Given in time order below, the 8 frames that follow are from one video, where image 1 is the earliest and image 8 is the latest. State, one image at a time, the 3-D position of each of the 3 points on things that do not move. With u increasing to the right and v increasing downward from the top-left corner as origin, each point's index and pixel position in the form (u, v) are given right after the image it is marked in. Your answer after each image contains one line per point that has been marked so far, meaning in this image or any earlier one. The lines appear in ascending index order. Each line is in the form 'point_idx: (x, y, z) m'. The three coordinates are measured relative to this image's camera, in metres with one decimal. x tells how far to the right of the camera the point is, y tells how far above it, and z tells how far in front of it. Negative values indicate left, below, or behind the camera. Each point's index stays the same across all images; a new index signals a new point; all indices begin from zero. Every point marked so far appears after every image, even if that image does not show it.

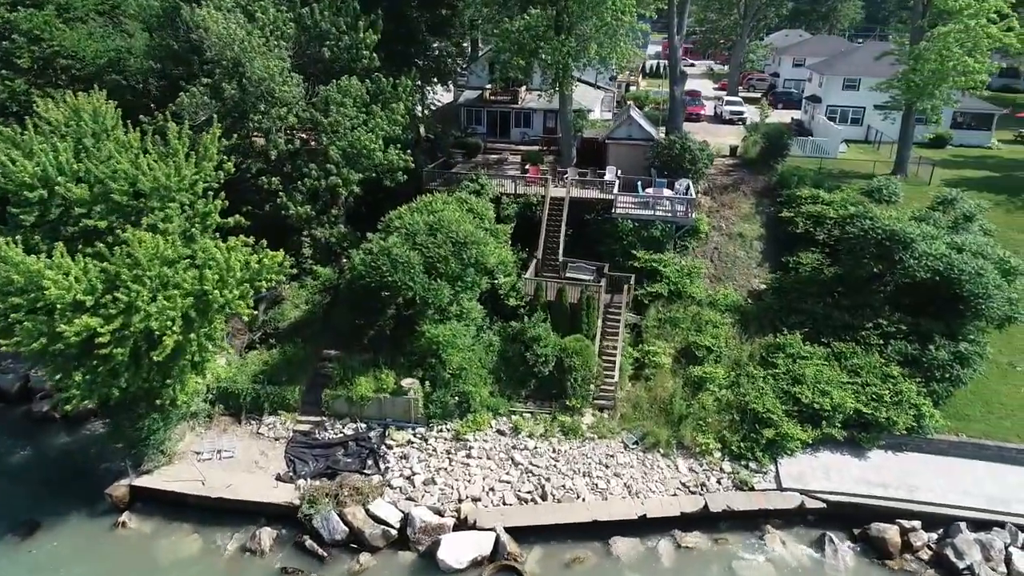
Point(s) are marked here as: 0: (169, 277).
0: (-8.6, +0.3, +18.0) m
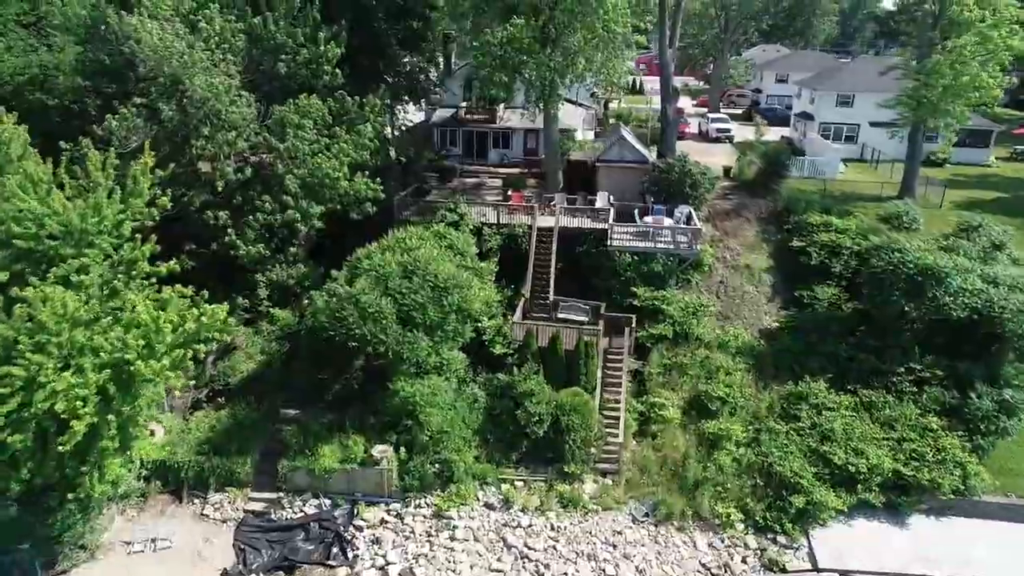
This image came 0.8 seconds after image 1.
0: (-8.8, -1.1, +14.6) m
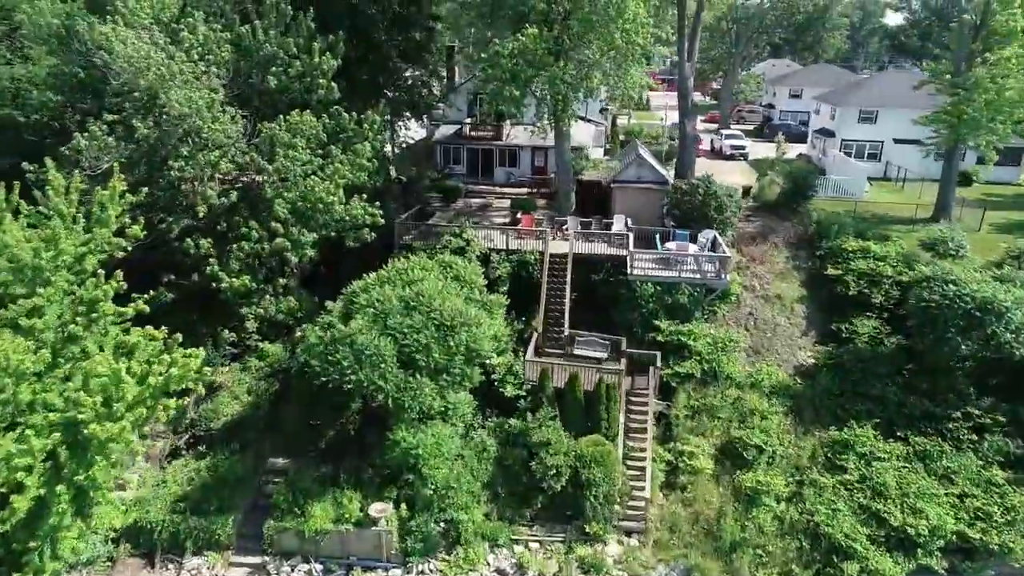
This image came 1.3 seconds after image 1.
0: (-8.4, -2.0, +12.4) m
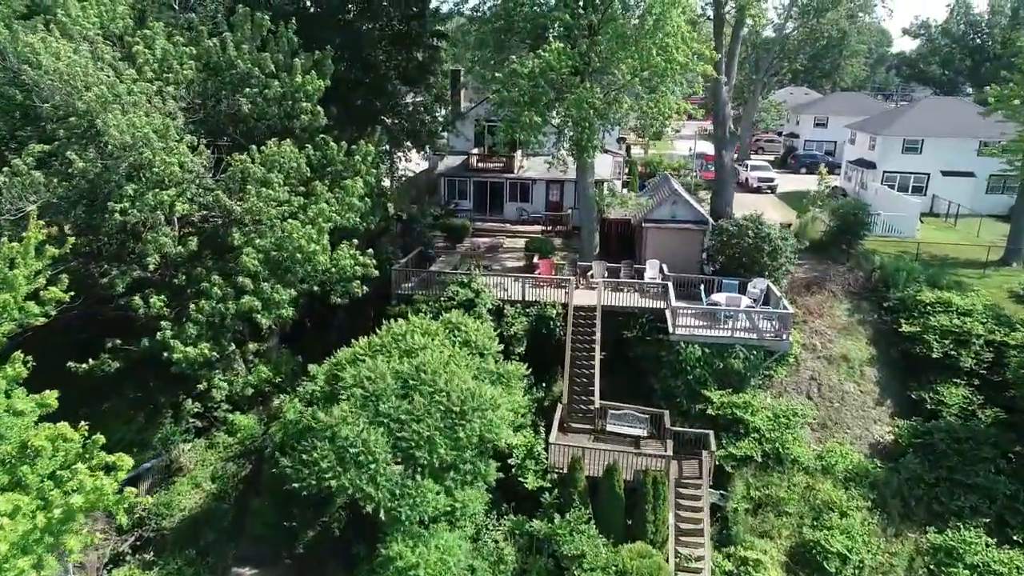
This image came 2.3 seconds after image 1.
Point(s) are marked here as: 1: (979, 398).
0: (-7.9, -3.2, +8.7) m
1: (+12.2, -2.9, +18.6) m
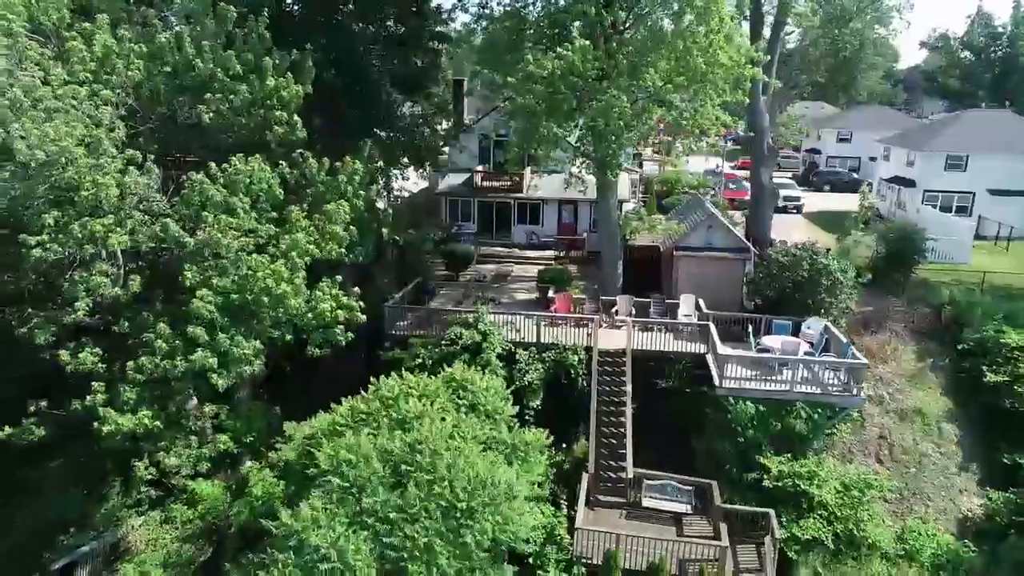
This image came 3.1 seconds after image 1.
0: (-7.6, -4.0, +5.5) m
1: (+12.6, -3.9, +15.4) m
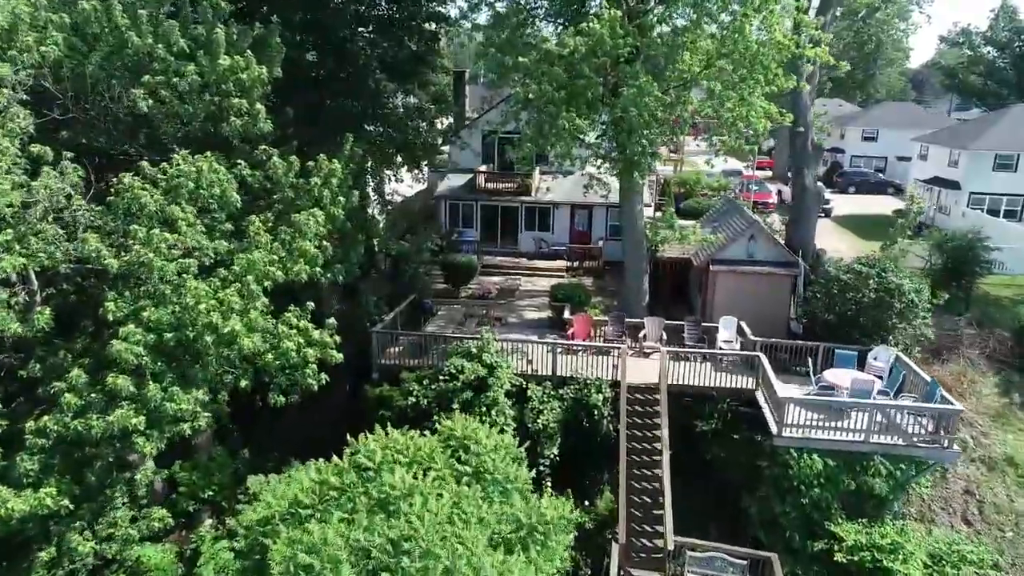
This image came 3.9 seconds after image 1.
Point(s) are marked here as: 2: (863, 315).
0: (-7.4, -4.4, +2.7) m
1: (+12.8, -4.4, +12.6) m
2: (+7.5, -0.6, +15.2) m
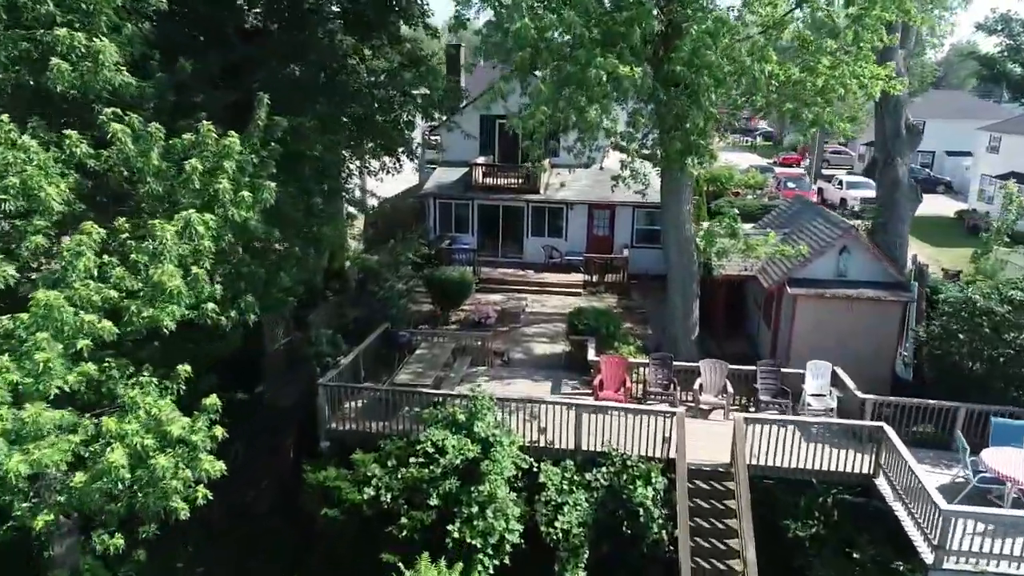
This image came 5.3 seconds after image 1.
0: (-7.3, -5.0, -2.0) m
1: (+12.8, -4.9, +7.8) m
2: (+7.6, -1.1, +10.5) m
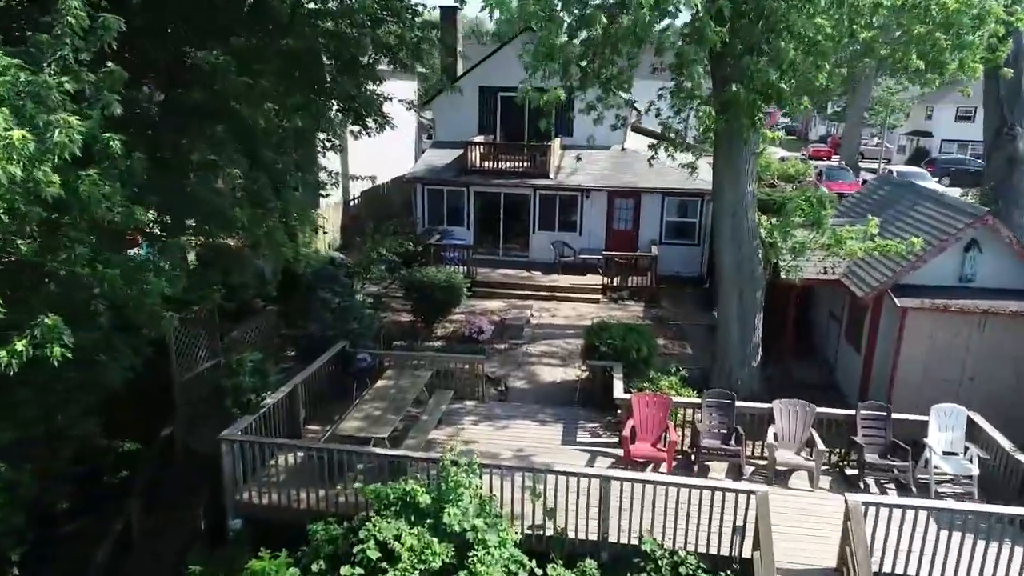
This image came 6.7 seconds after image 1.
0: (-7.6, -5.1, -5.5) m
1: (+12.7, -5.1, +4.1) m
2: (+7.5, -1.2, +6.8) m
